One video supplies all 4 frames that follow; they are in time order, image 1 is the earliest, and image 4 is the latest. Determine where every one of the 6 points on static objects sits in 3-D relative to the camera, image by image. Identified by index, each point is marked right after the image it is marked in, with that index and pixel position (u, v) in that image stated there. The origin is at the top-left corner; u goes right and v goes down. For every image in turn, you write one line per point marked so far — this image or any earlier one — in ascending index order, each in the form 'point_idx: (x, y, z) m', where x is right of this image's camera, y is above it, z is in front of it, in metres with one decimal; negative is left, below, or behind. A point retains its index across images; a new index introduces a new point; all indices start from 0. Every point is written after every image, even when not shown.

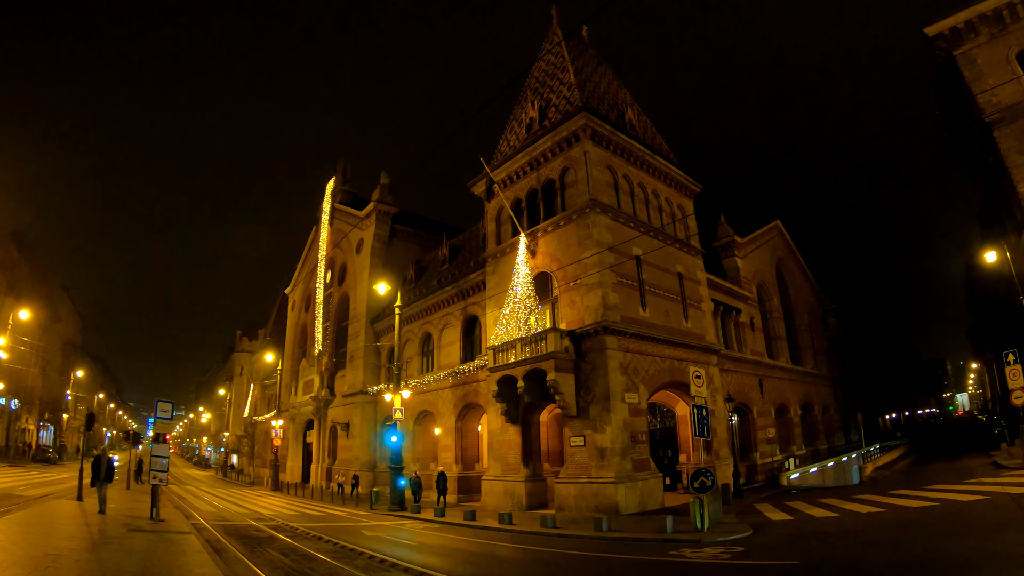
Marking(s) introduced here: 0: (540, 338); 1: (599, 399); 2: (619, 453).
0: (+1.0, -1.8, +19.8) m
1: (+3.1, -3.8, +19.0) m
2: (+3.6, -5.5, +18.5) m
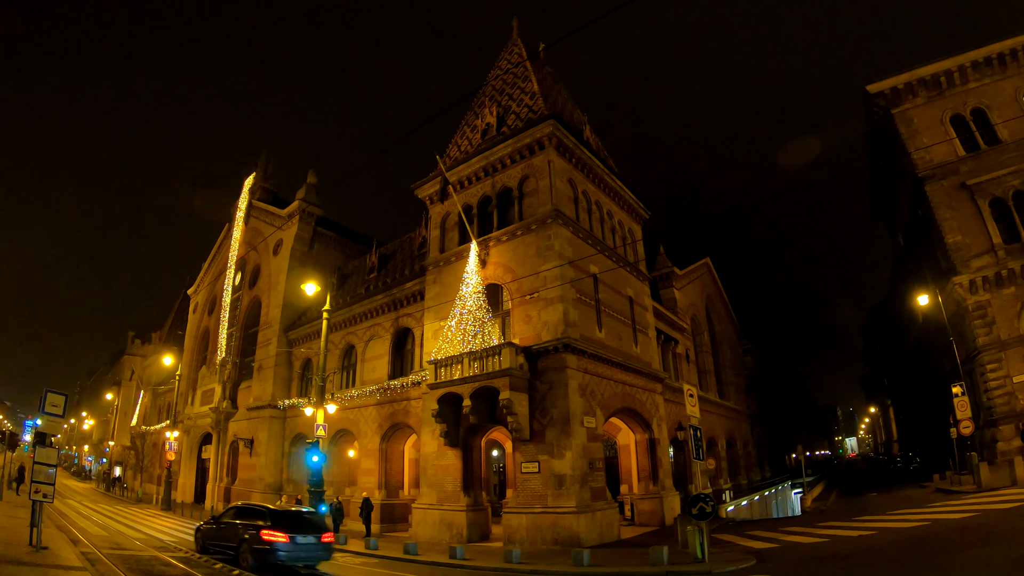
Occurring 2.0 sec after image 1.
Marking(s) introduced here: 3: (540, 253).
0: (-0.7, -2.1, +18.2) m
1: (+1.4, -4.3, +17.6) m
2: (+1.9, -5.9, +17.1) m
3: (+1.0, +1.2, +19.3) m
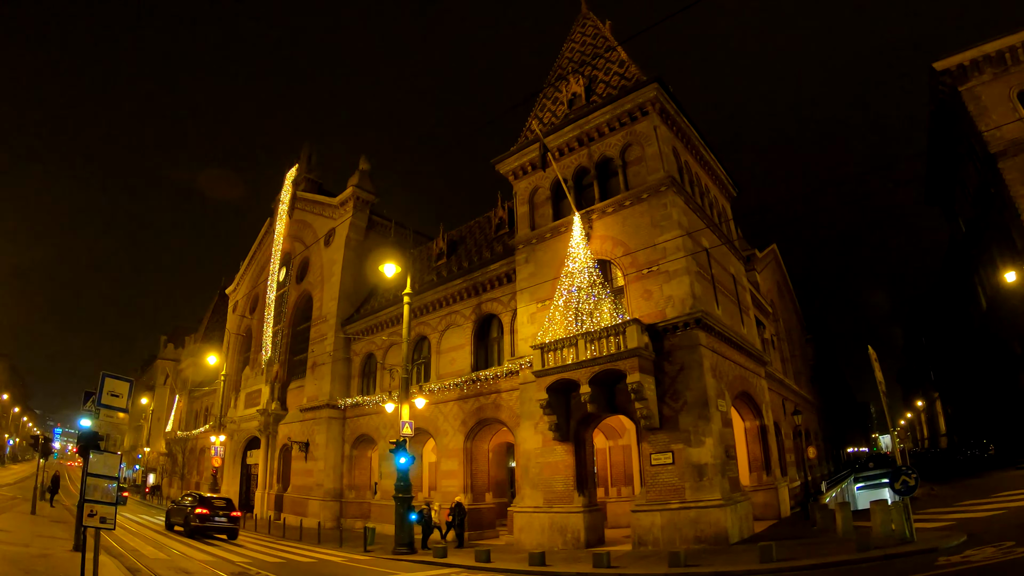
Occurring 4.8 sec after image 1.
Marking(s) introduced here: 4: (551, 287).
0: (+3.0, -1.3, +16.4) m
1: (+5.1, -3.4, +15.8) m
2: (+5.7, -5.1, +15.3) m
3: (+4.6, +2.1, +17.6) m
4: (+1.3, +0.1, +19.0) m
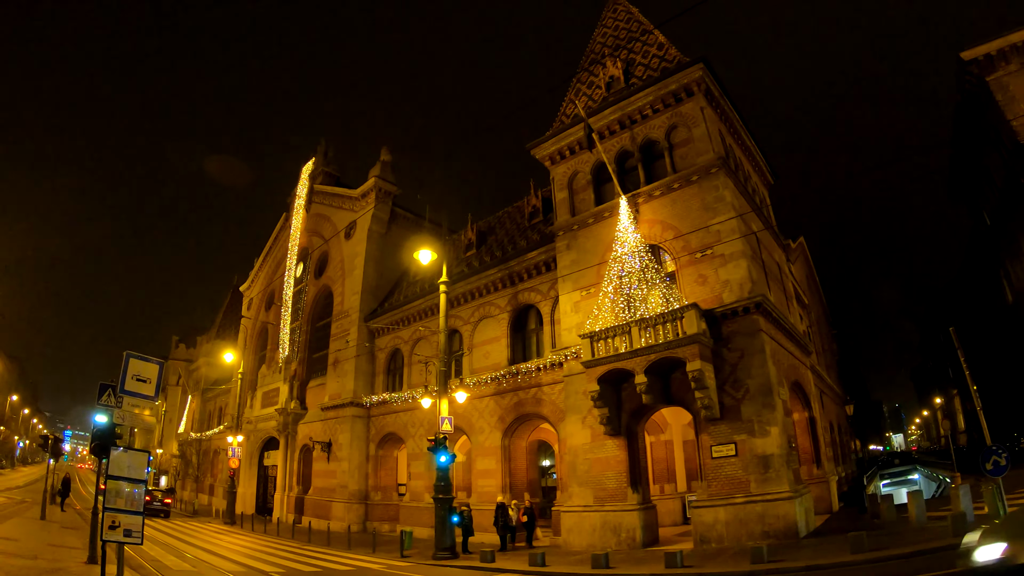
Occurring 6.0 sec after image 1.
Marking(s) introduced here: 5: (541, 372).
0: (+4.4, -0.8, +15.7) m
1: (+6.6, -2.9, +15.0) m
2: (+7.2, -4.6, +14.6) m
3: (+6.0, +2.5, +16.9) m
4: (+2.7, +0.5, +18.2) m
5: (+1.0, -2.9, +19.2) m
